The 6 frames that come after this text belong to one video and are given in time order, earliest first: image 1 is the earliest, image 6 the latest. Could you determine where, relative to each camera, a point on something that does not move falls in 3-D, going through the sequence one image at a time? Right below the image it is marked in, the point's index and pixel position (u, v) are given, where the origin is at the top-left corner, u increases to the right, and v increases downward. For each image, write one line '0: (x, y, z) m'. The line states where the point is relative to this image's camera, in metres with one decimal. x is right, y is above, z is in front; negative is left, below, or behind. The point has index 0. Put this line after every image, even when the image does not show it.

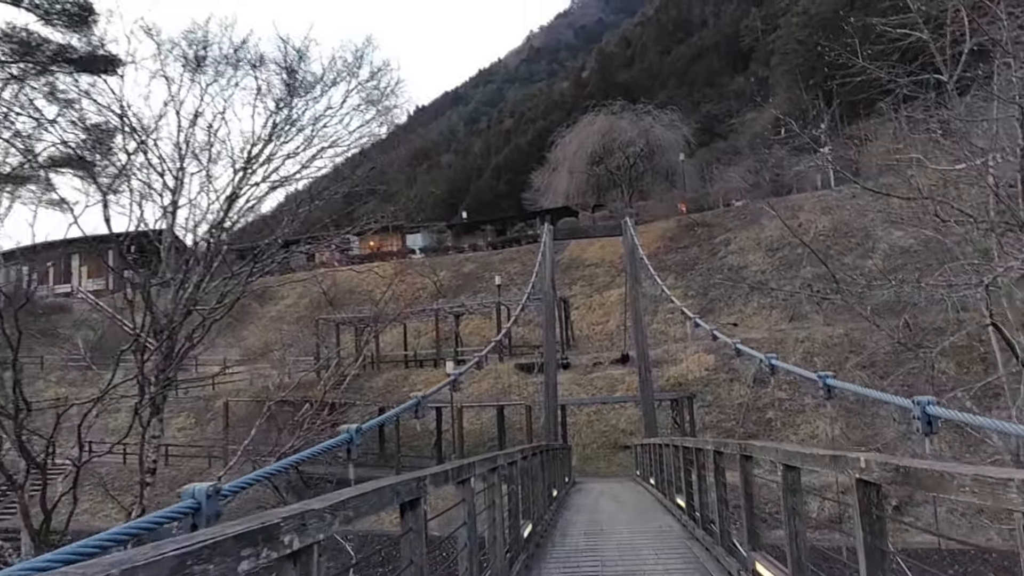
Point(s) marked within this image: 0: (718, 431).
0: (+5.4, -3.8, +18.9) m
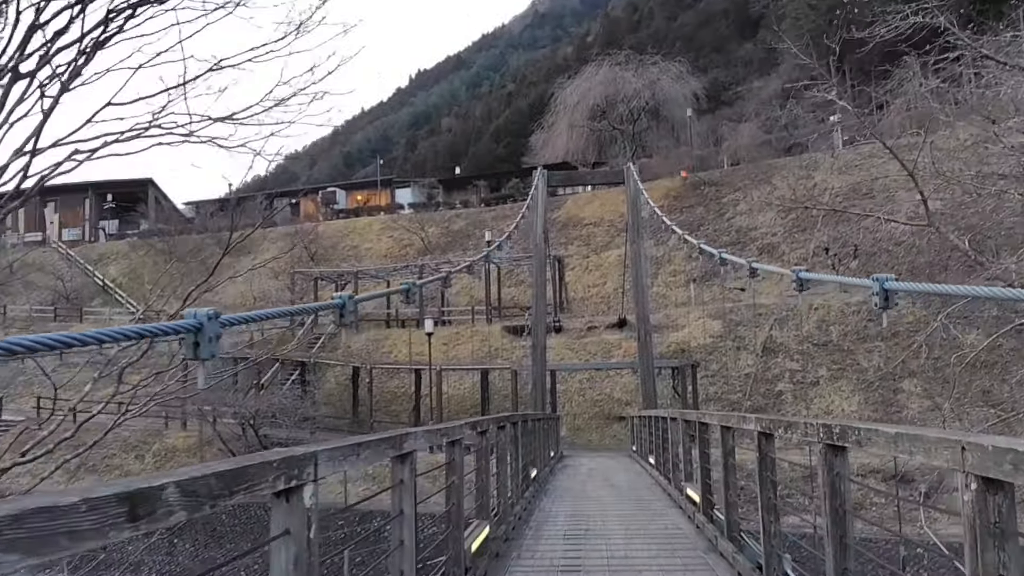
0: (+5.1, -2.8, +17.5) m
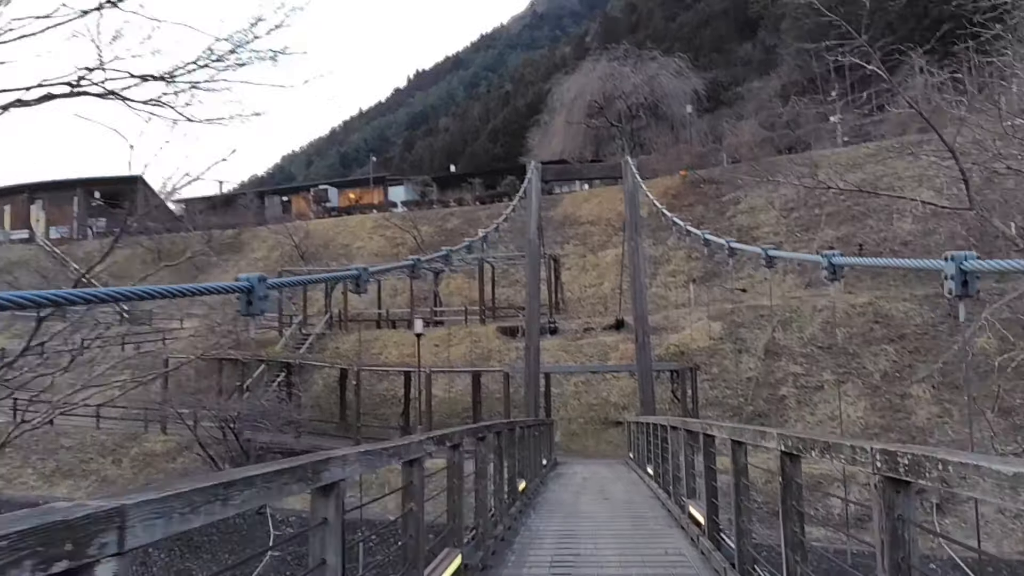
0: (+4.9, -2.8, +17.0) m
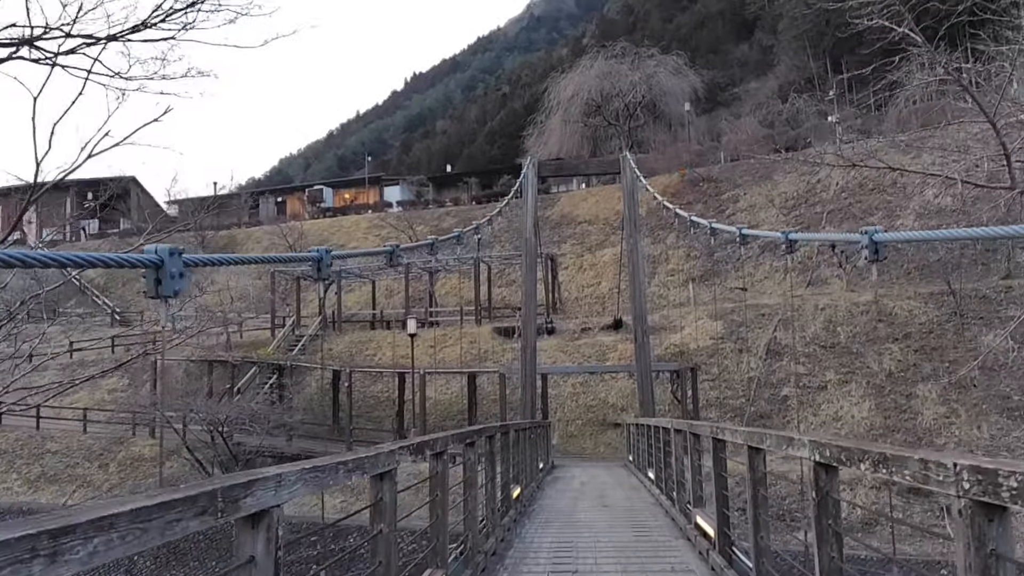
0: (+4.9, -2.8, +16.7) m
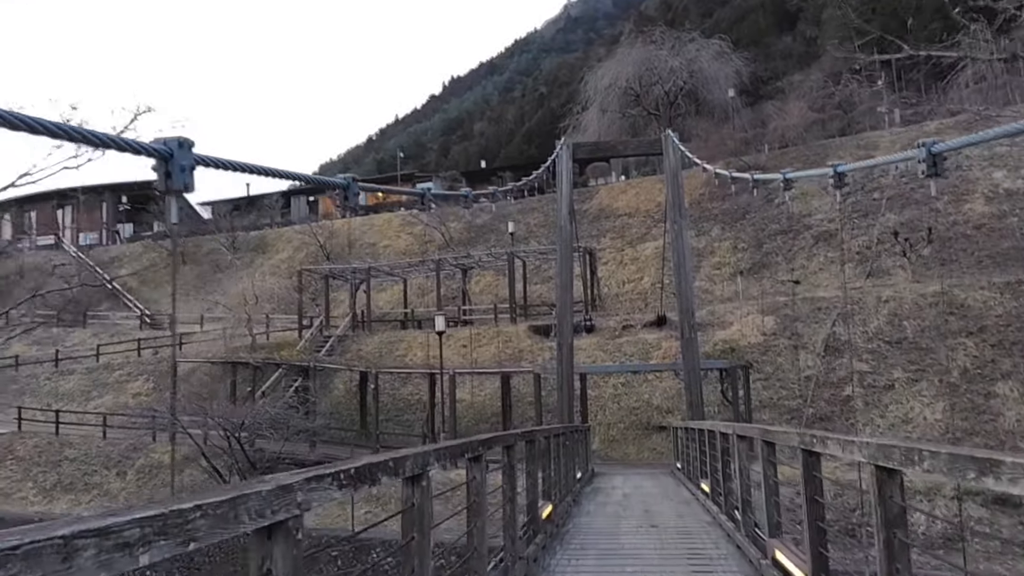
0: (+5.7, -2.7, +15.5) m
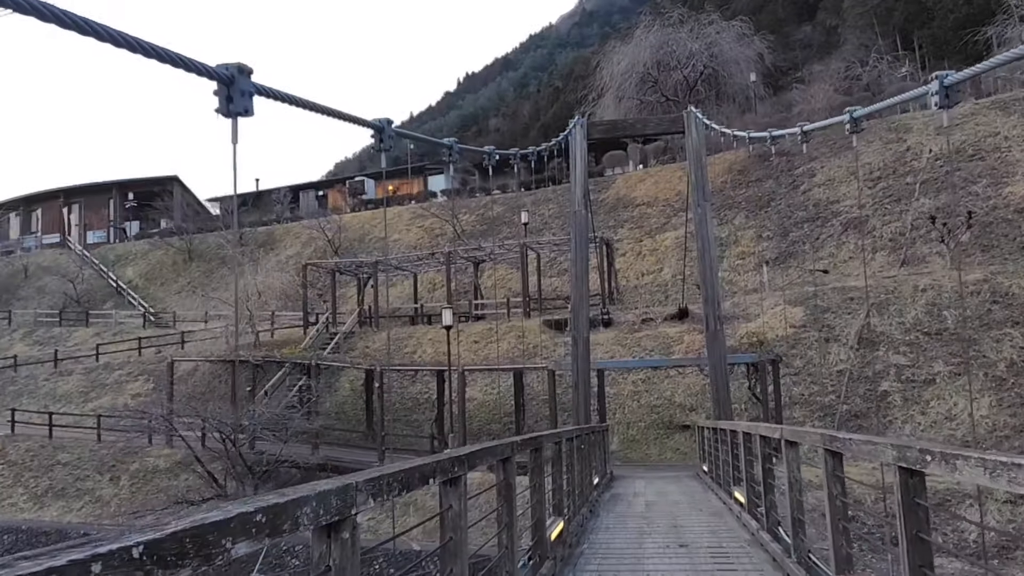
0: (+6.0, -2.5, +14.7) m
